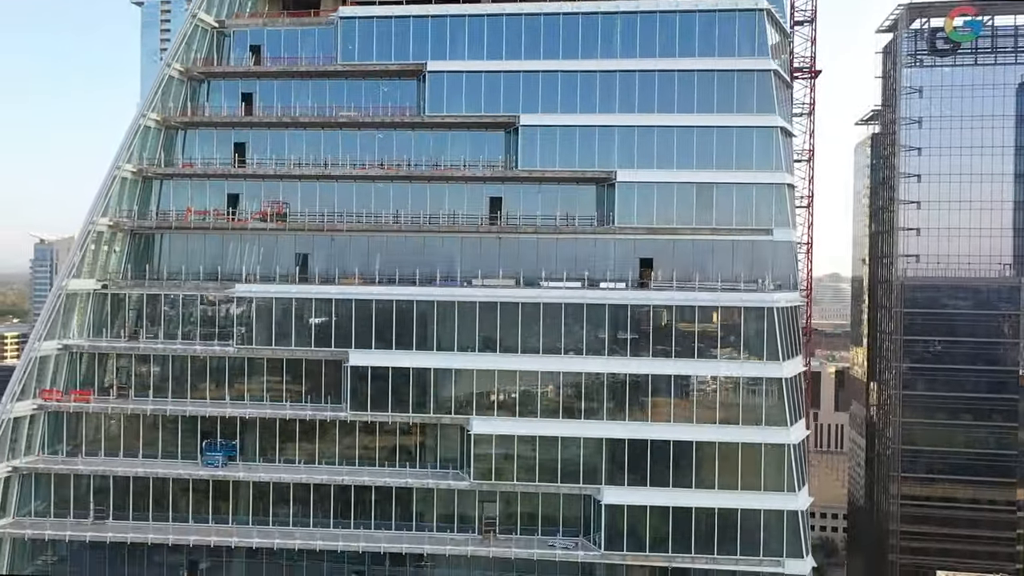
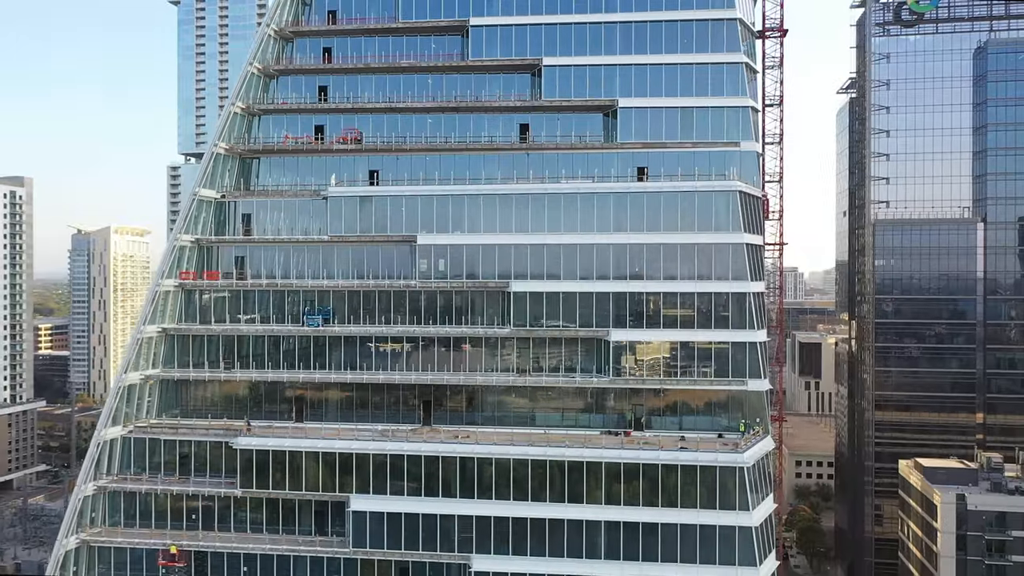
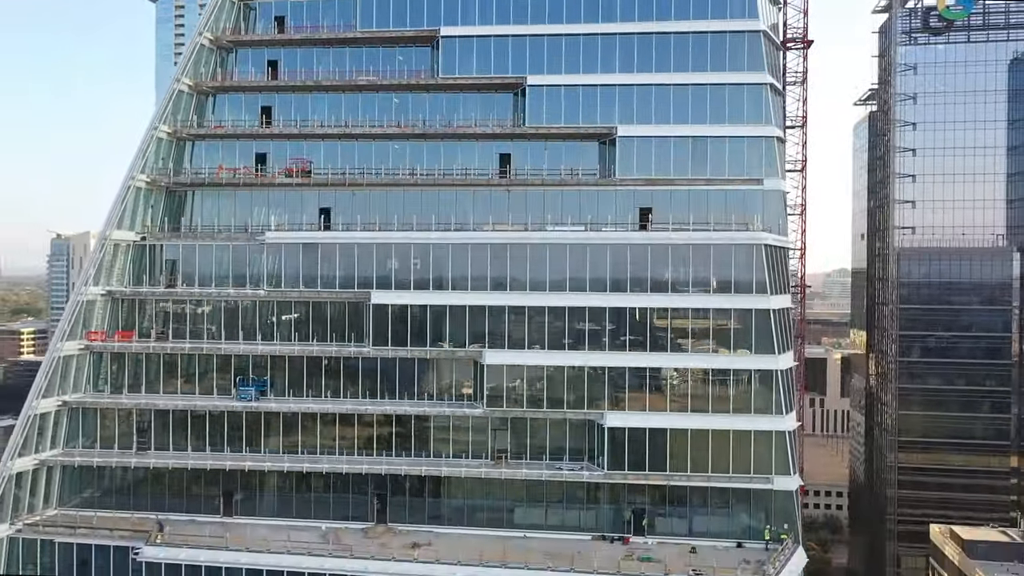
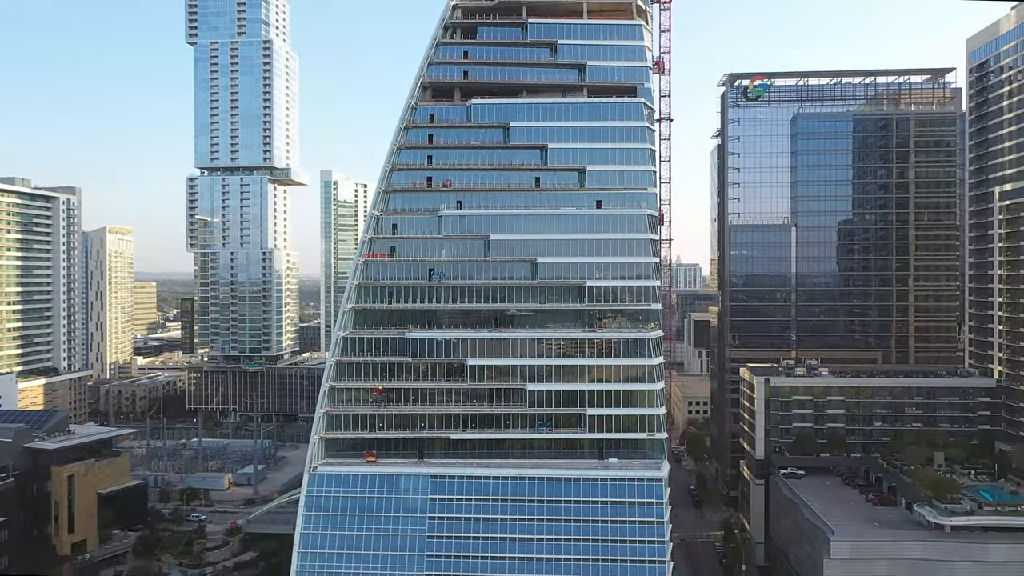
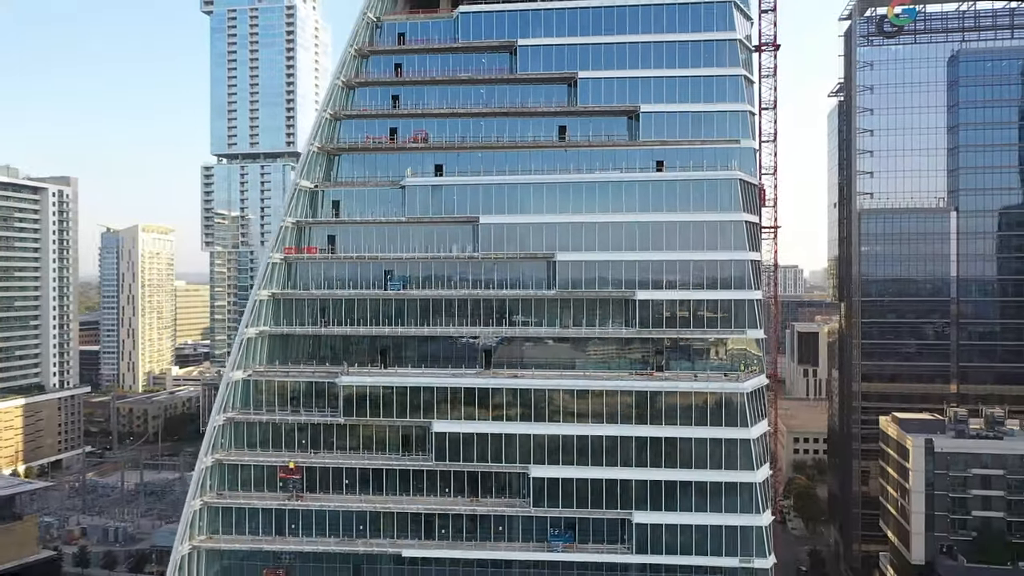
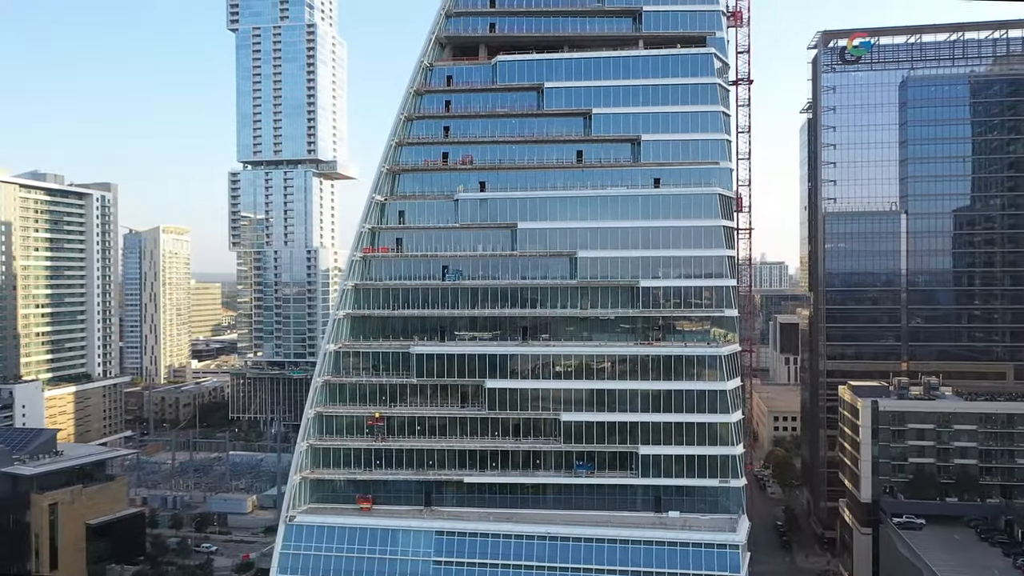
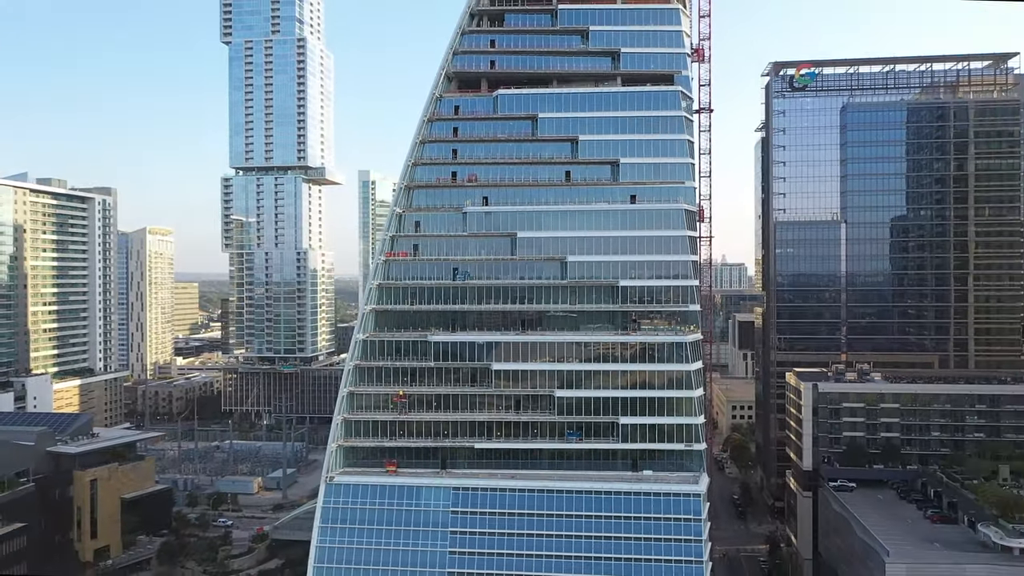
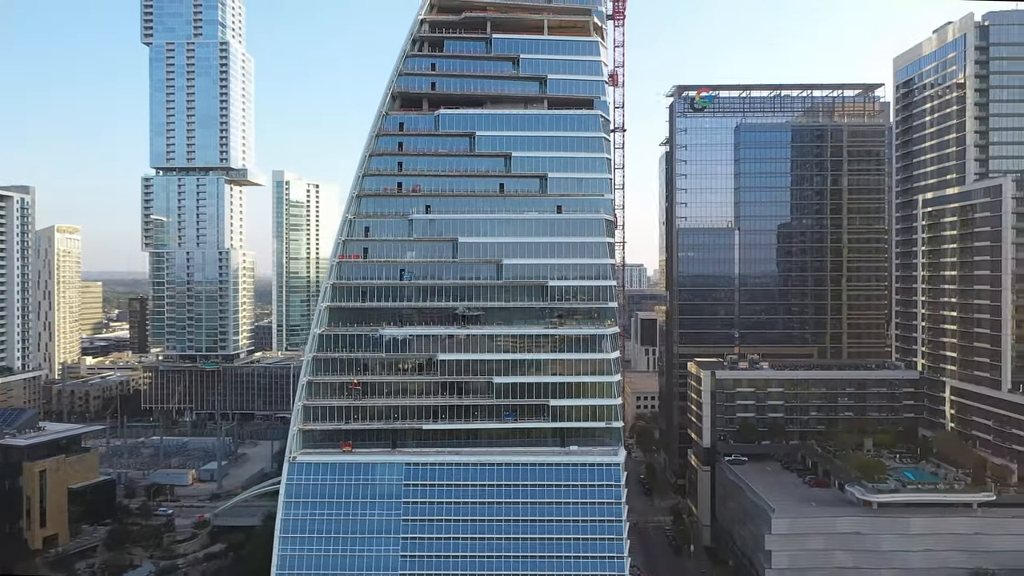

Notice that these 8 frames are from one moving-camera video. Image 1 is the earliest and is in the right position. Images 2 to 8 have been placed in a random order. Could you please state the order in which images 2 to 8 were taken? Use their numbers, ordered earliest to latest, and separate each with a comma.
3, 2, 5, 6, 7, 4, 8
